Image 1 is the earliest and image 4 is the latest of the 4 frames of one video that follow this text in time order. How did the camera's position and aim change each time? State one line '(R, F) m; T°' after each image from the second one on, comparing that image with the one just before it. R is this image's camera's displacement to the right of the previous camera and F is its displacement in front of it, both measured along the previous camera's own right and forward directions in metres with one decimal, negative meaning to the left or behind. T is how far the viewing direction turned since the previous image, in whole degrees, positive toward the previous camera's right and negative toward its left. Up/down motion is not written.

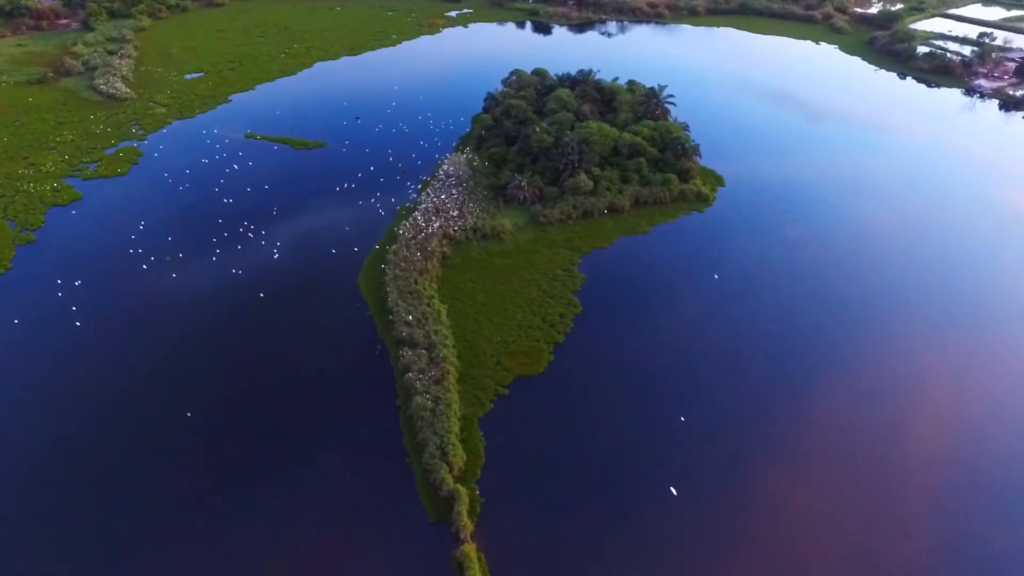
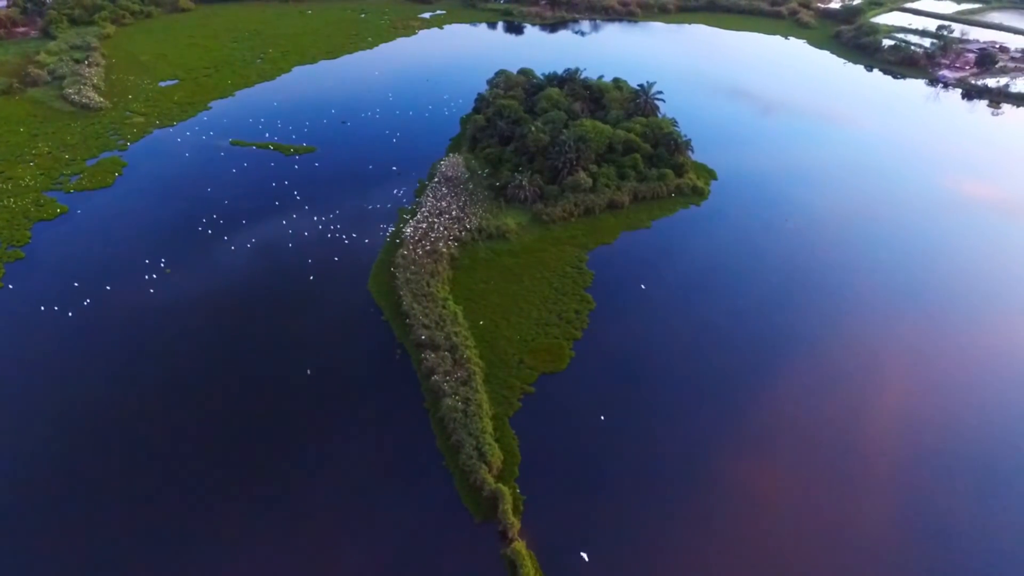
(-3.3, -0.1) m; +3°
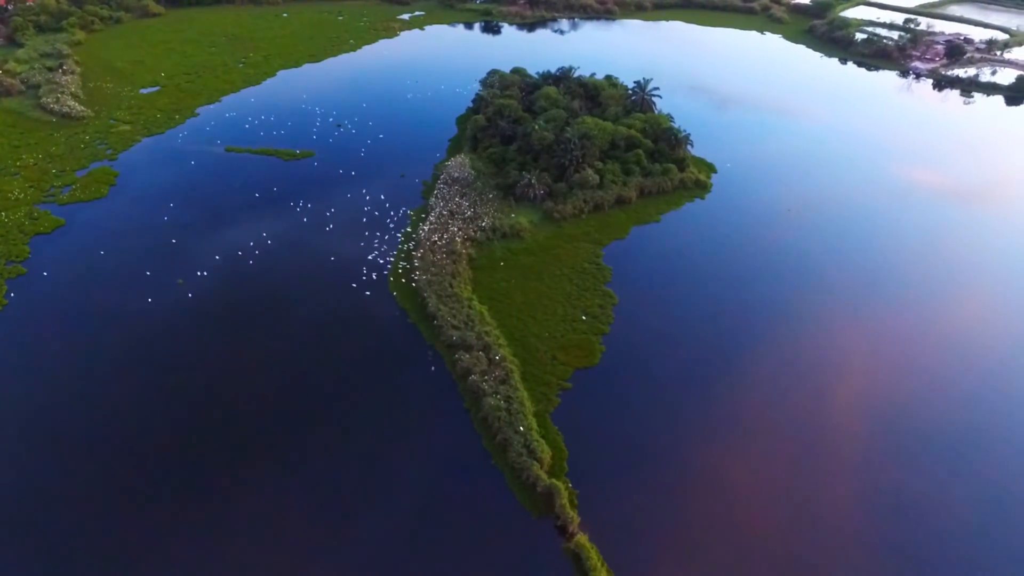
(-3.8, -0.1) m; +3°
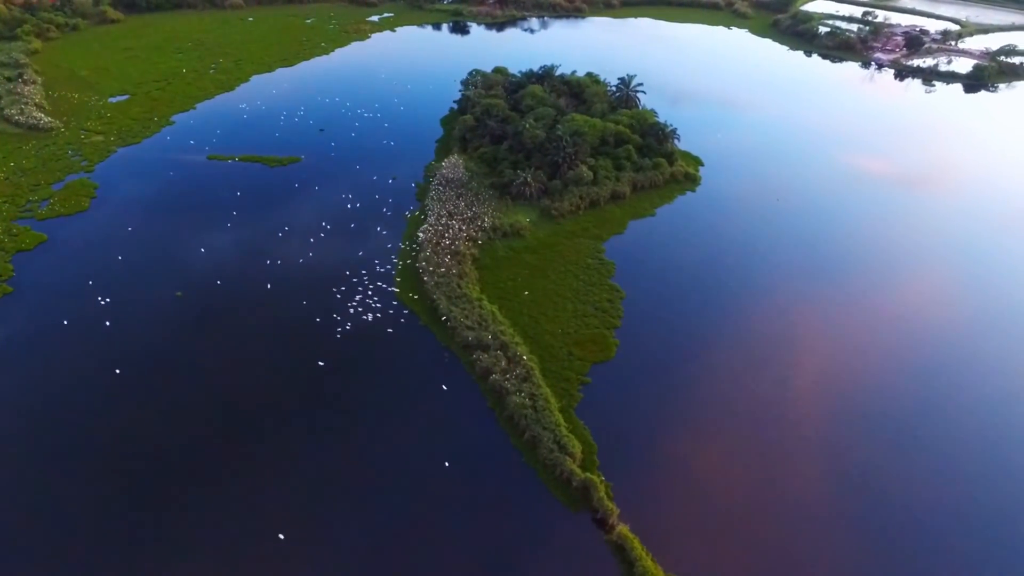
(-3.1, 0.0) m; +3°
